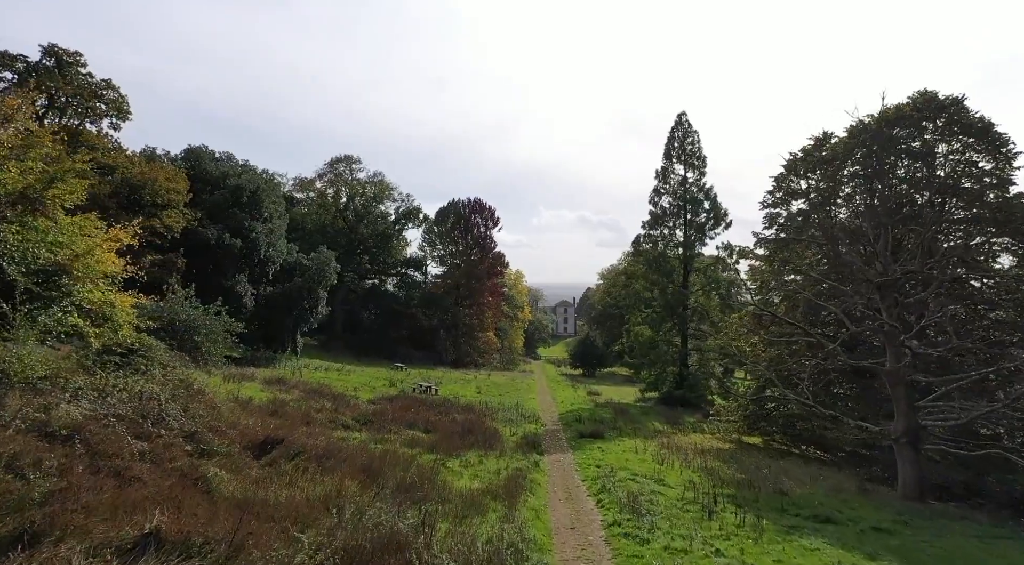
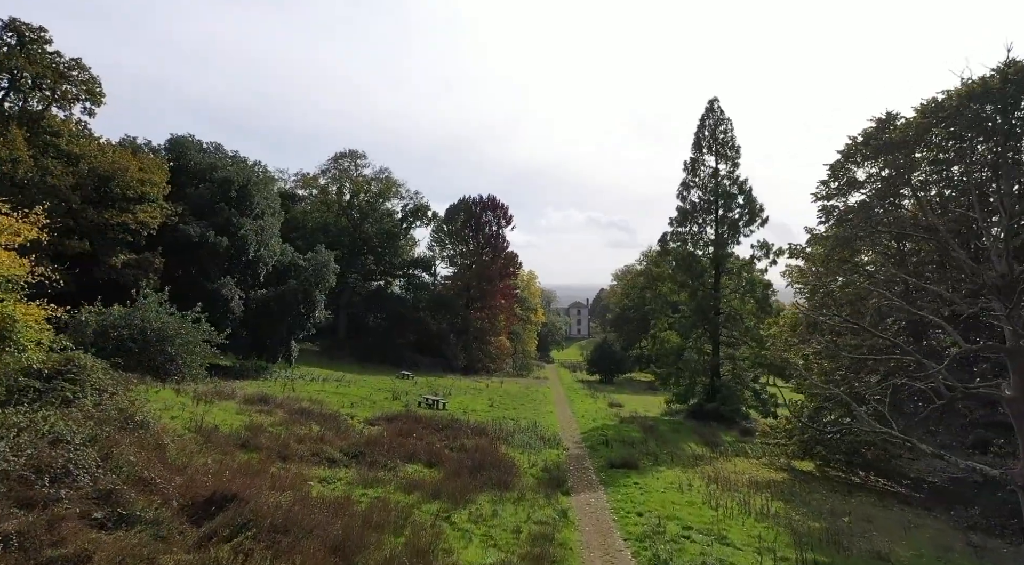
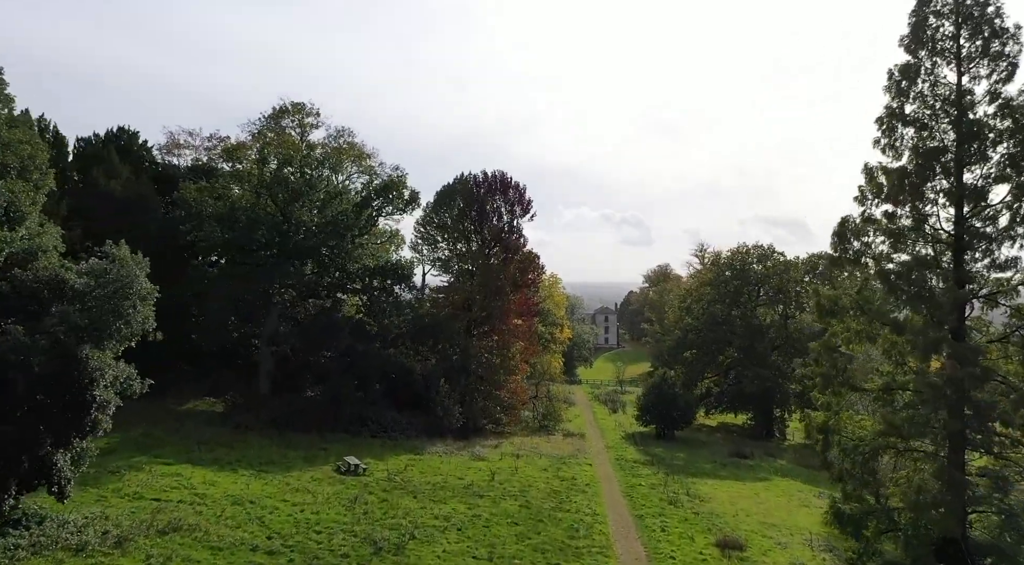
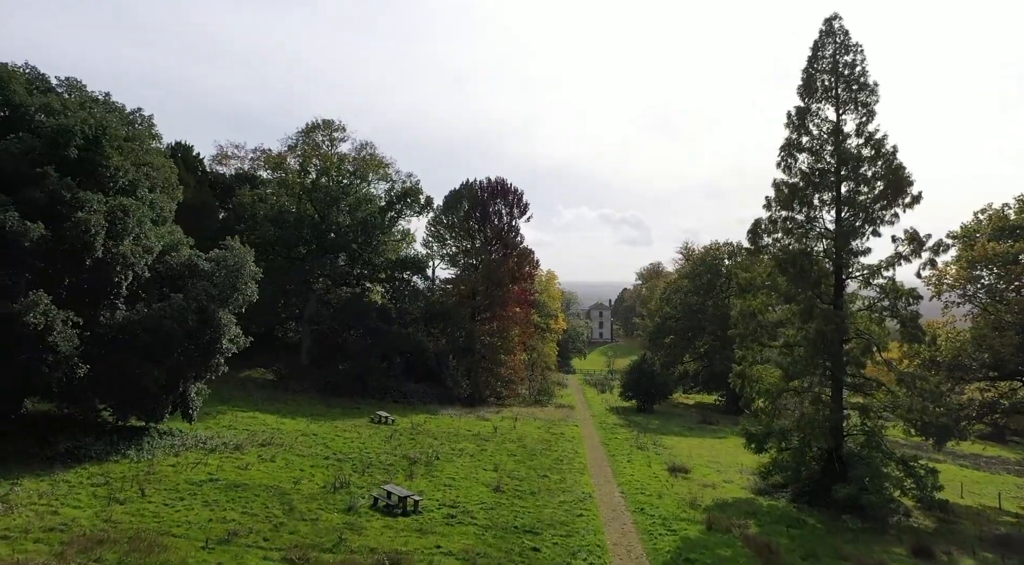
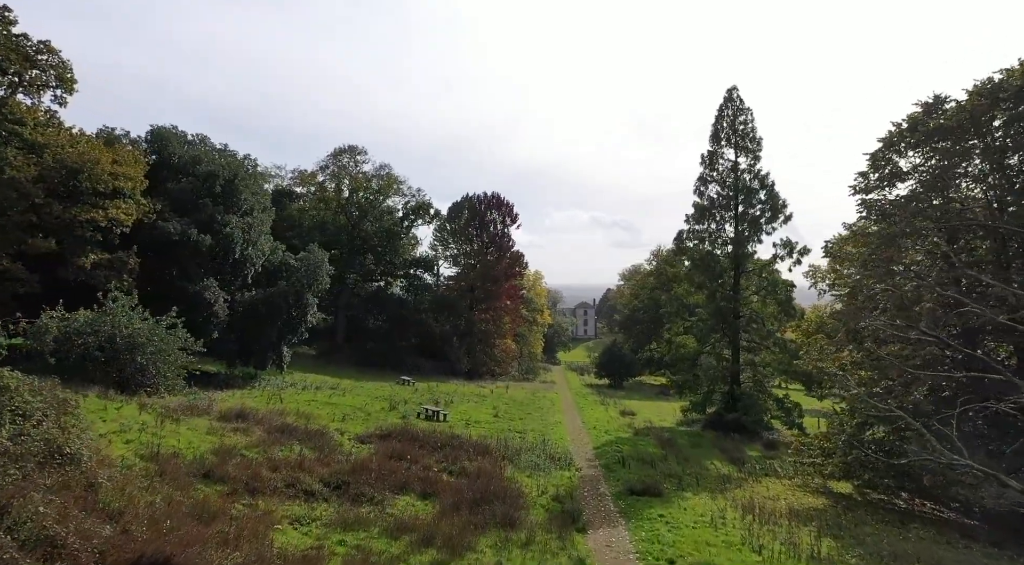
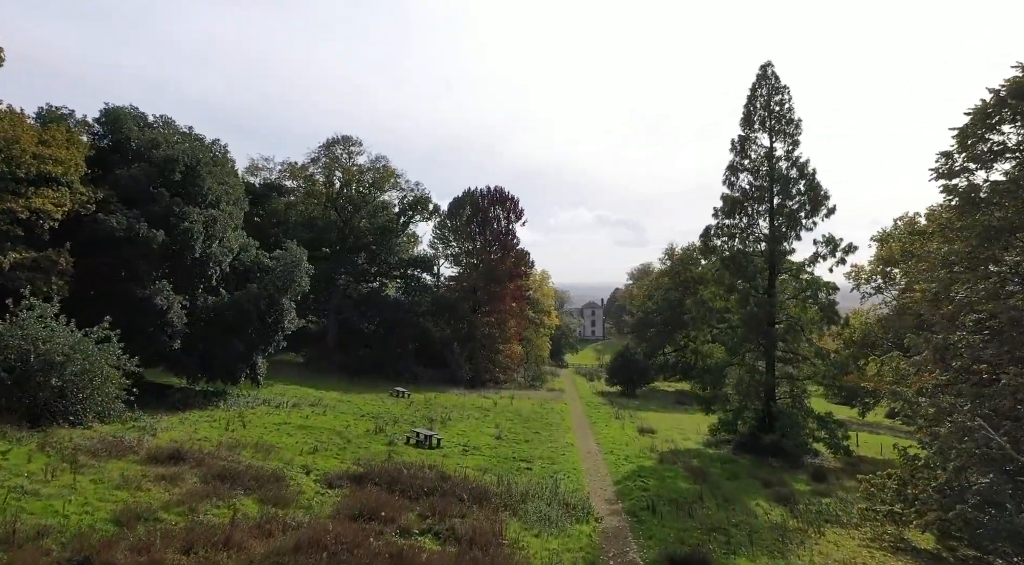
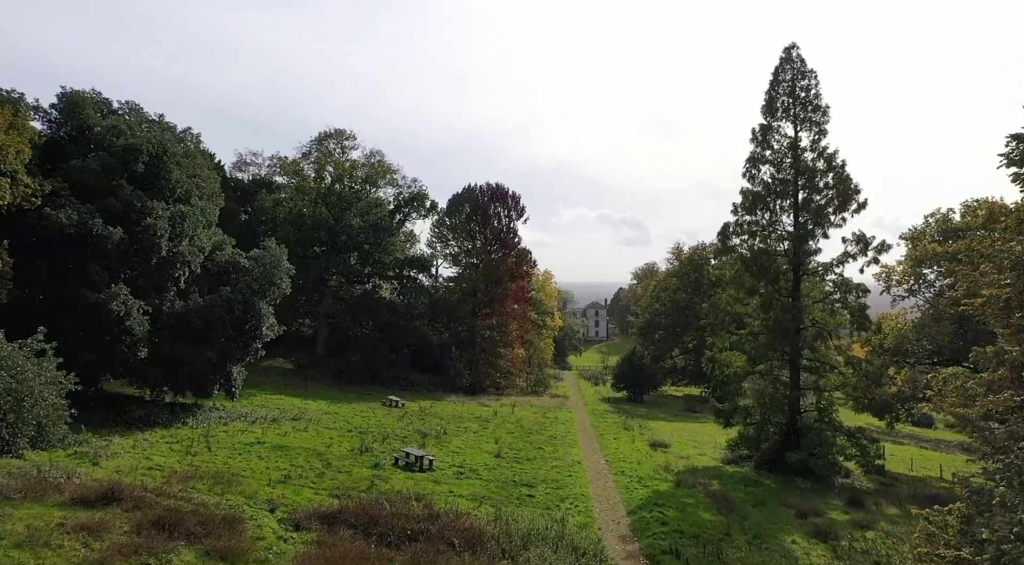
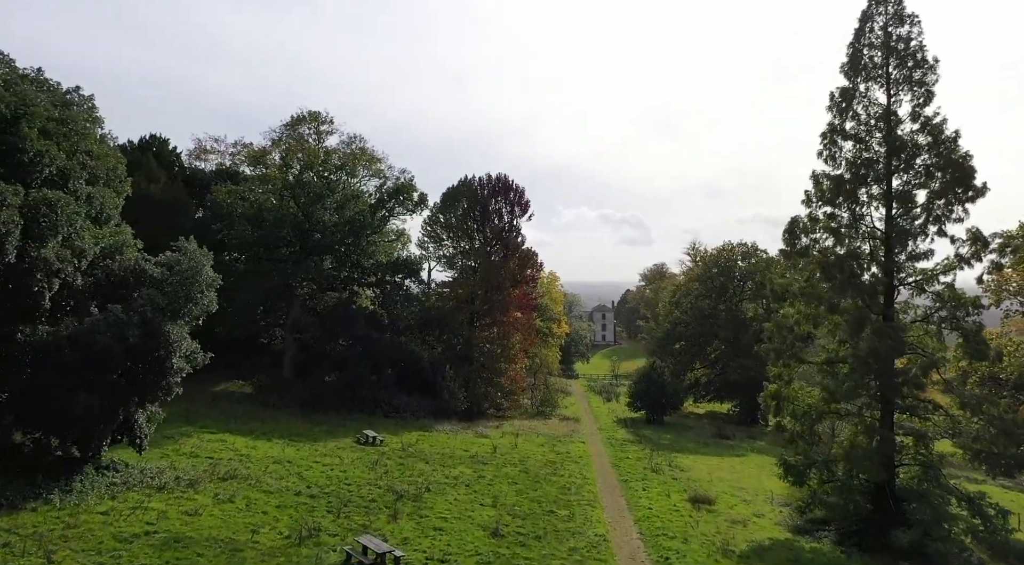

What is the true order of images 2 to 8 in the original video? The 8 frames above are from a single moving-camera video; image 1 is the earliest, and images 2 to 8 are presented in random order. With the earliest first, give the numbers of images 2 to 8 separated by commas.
2, 5, 6, 7, 4, 8, 3
